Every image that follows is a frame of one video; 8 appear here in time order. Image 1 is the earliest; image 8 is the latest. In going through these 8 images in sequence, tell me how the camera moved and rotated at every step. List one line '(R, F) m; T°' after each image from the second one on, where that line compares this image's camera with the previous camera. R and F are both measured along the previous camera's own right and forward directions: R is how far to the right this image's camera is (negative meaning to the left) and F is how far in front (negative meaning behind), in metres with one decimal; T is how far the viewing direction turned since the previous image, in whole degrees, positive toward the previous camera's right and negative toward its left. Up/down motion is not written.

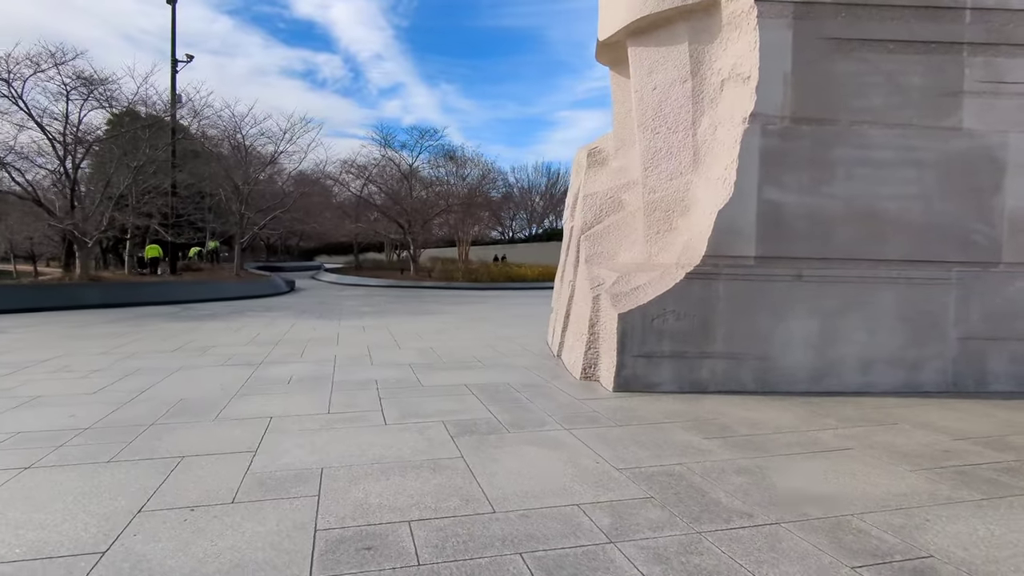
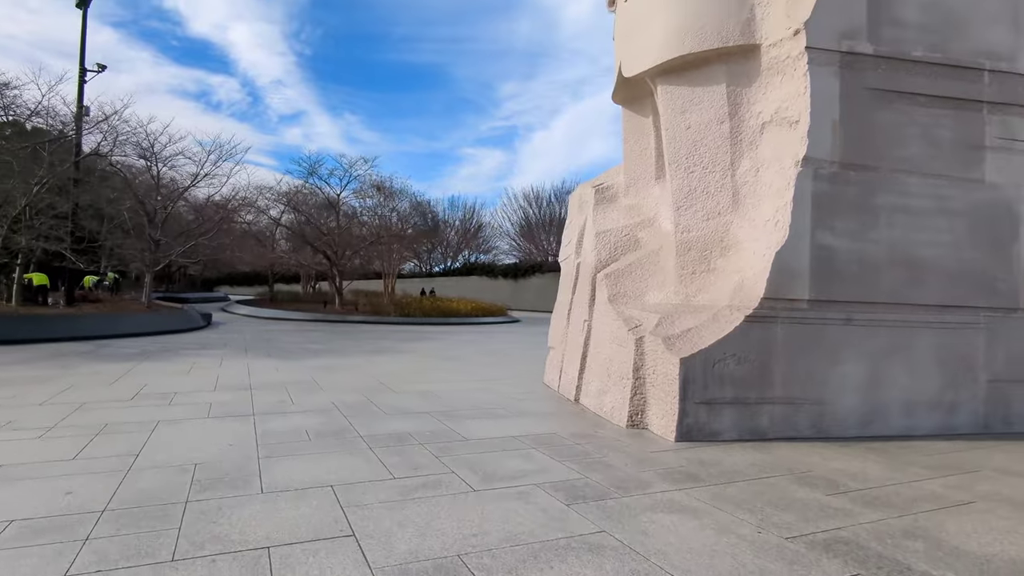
(-0.9, +0.4) m; +9°
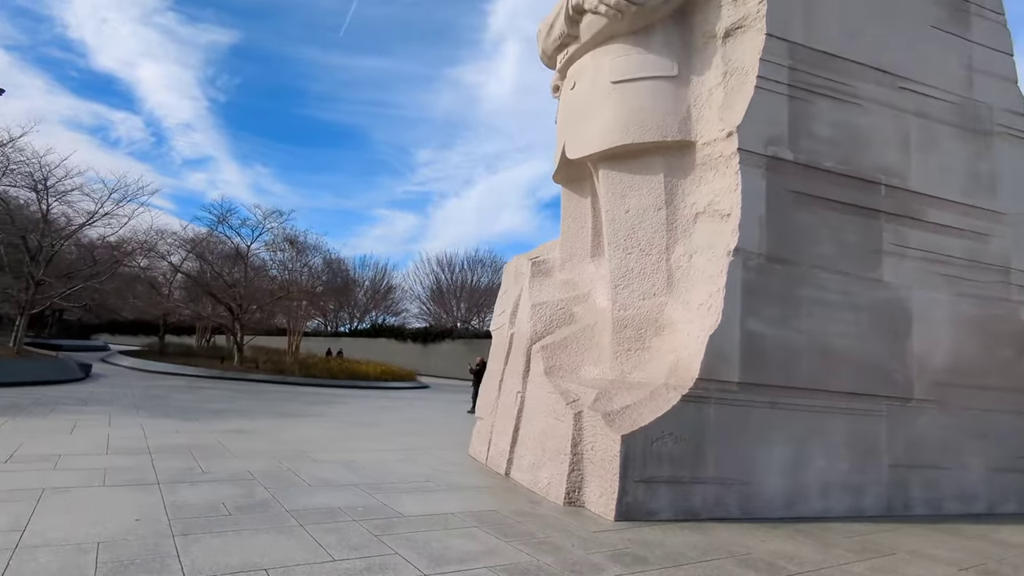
(-0.2, 0.0) m; +9°
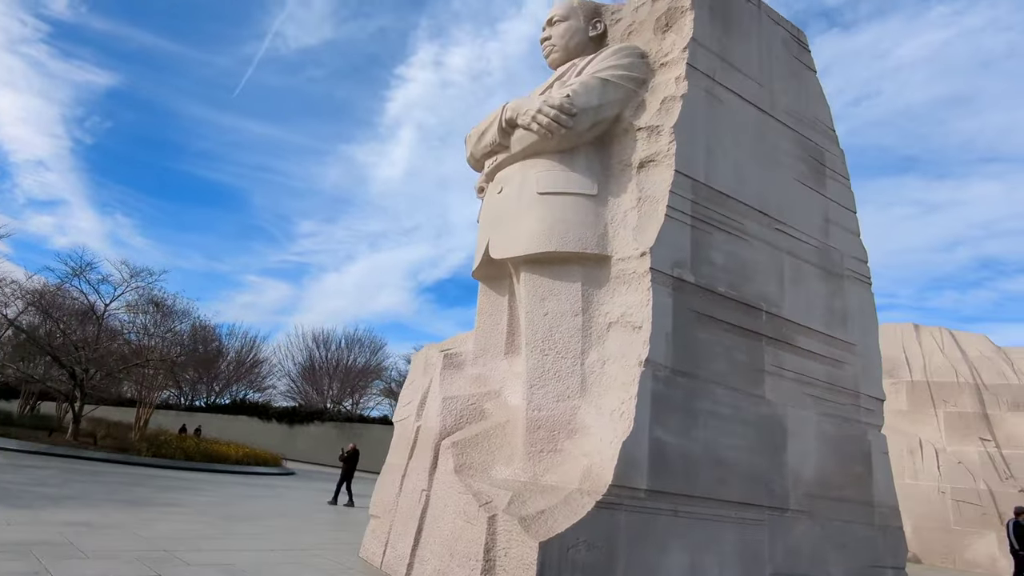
(-0.3, 0.0) m; +11°
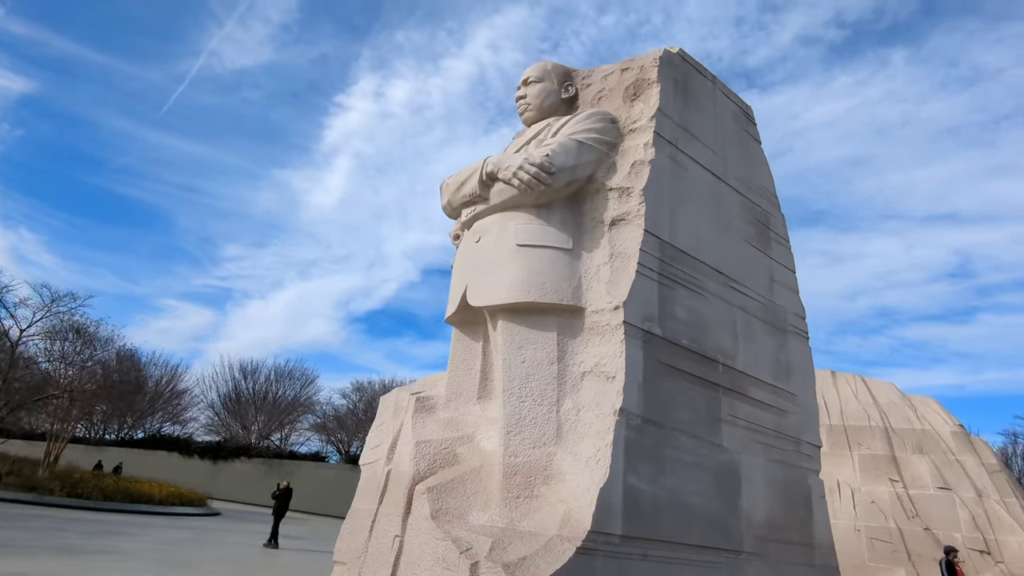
(-0.4, -0.2) m; +7°
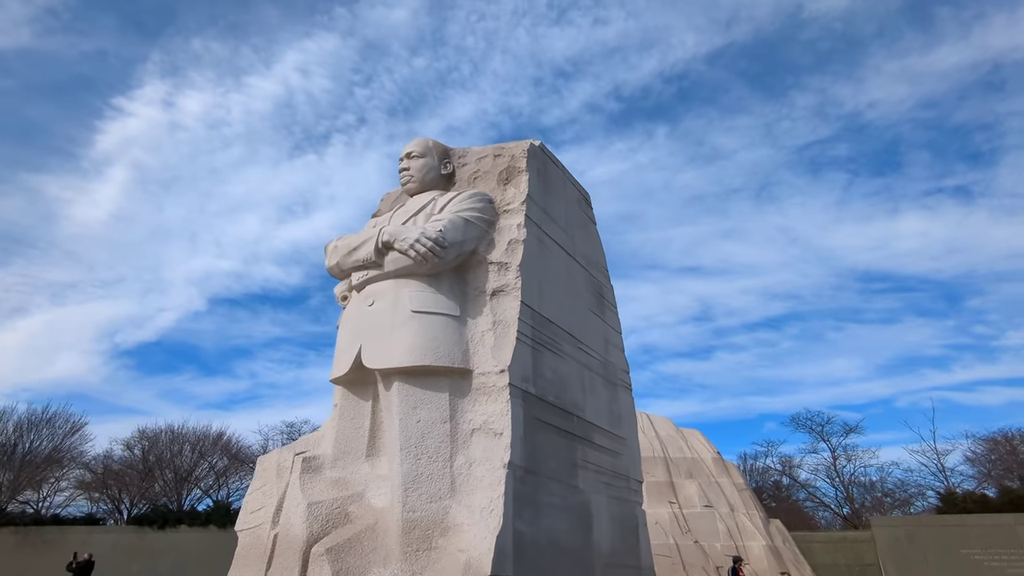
(-0.9, -0.5) m; +19°
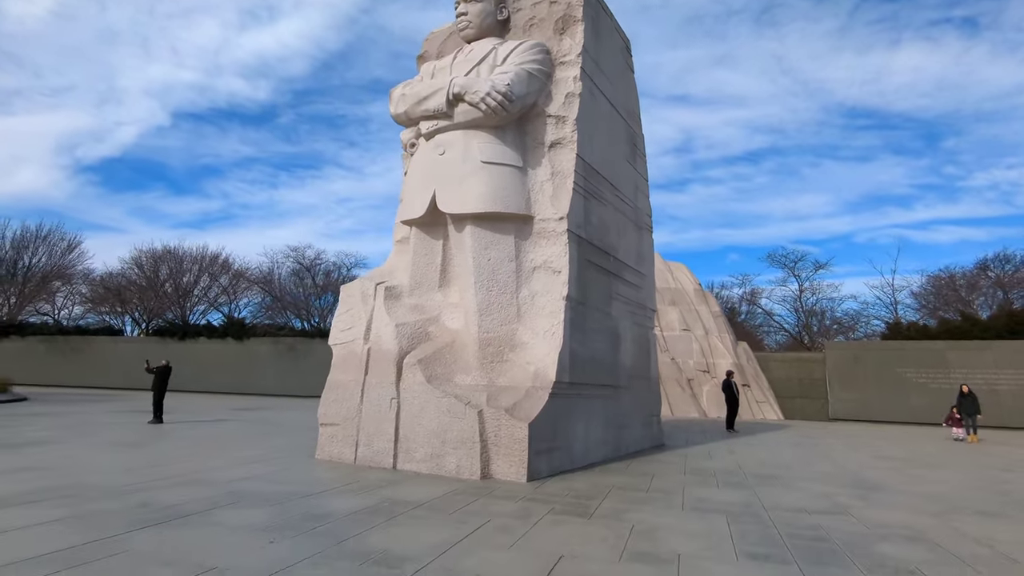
(-0.9, -0.7) m; +3°
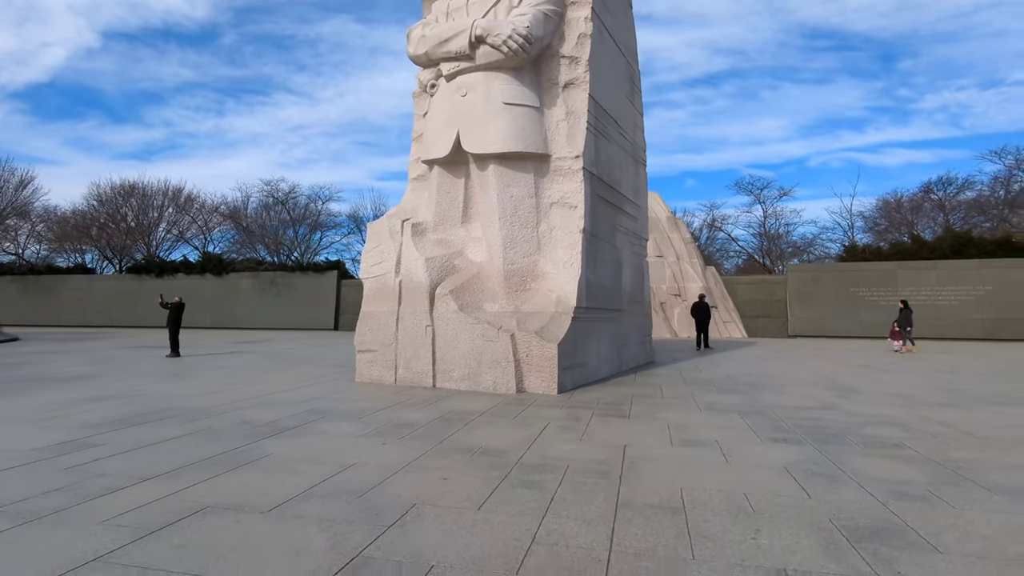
(-0.7, -0.5) m; +4°
